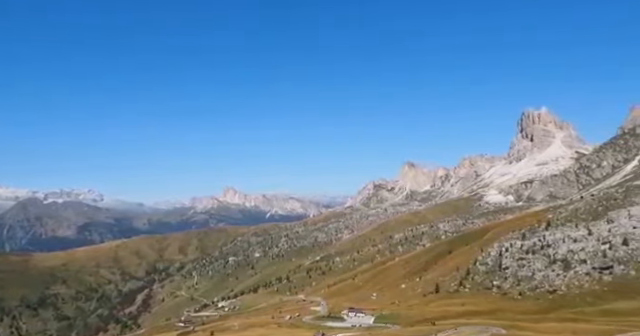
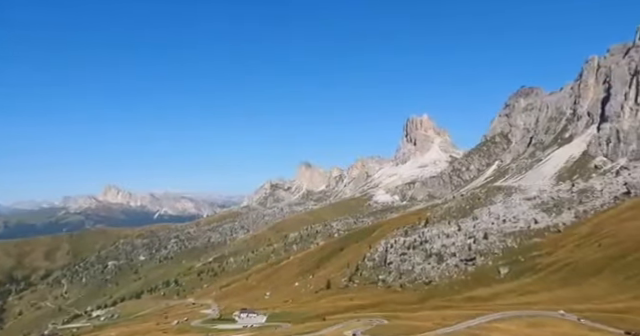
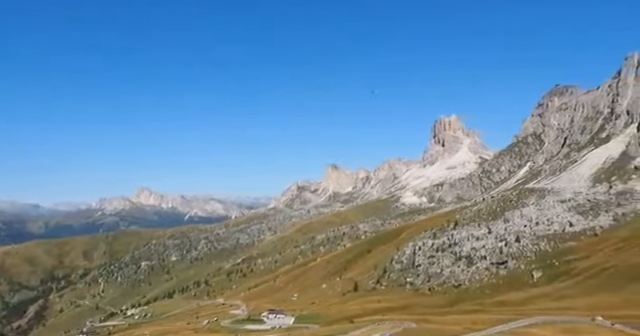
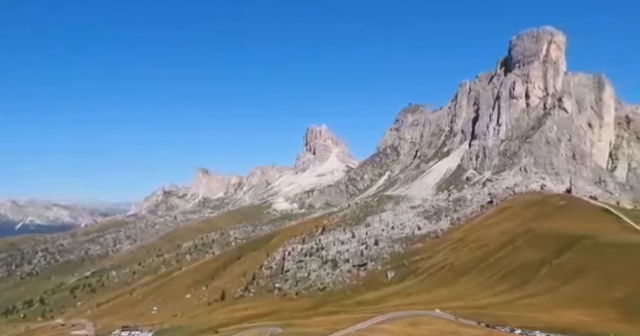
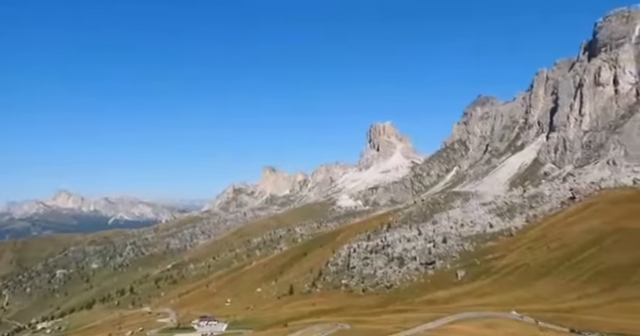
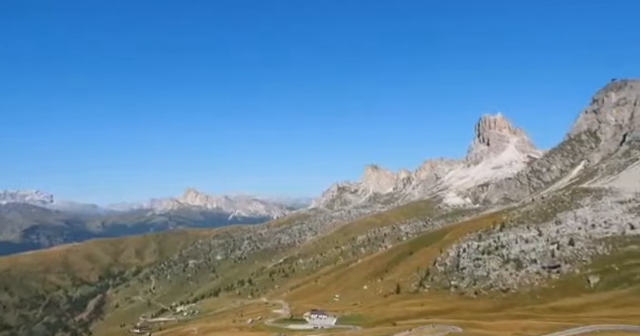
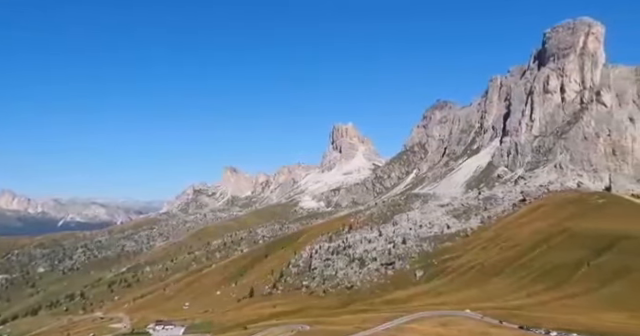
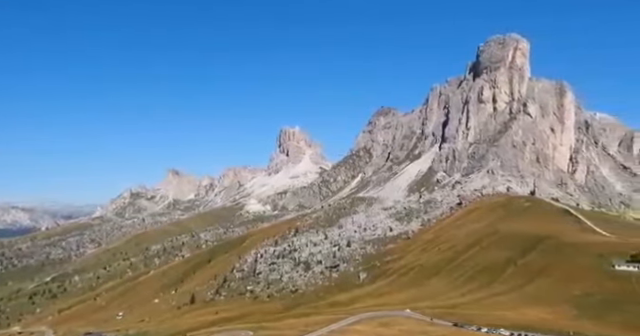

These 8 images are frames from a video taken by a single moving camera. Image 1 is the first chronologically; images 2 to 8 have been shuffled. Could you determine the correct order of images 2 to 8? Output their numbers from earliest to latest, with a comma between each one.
6, 3, 2, 5, 7, 4, 8
